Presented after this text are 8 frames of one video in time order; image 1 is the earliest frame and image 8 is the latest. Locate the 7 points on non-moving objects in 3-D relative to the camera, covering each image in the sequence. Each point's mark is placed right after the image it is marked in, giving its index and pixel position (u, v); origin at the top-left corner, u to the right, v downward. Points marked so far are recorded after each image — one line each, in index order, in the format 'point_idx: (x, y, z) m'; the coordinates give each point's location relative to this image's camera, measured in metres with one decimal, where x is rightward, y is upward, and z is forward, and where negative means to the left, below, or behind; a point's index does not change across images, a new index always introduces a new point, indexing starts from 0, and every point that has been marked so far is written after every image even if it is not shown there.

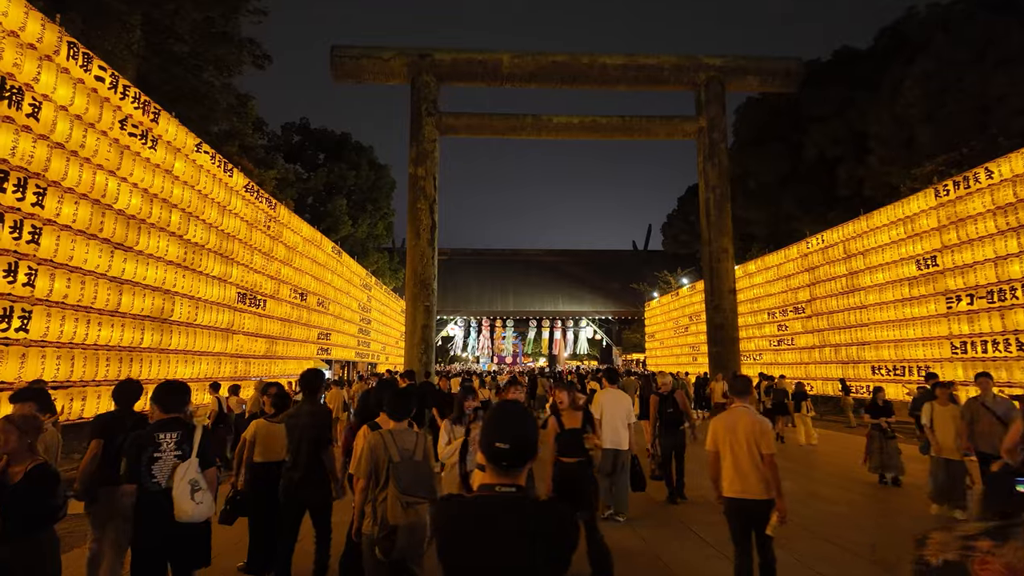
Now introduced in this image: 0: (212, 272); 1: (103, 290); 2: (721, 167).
0: (-5.2, +0.3, +10.3) m
1: (-5.1, 0.0, +7.4) m
2: (+5.4, +3.1, +15.2) m
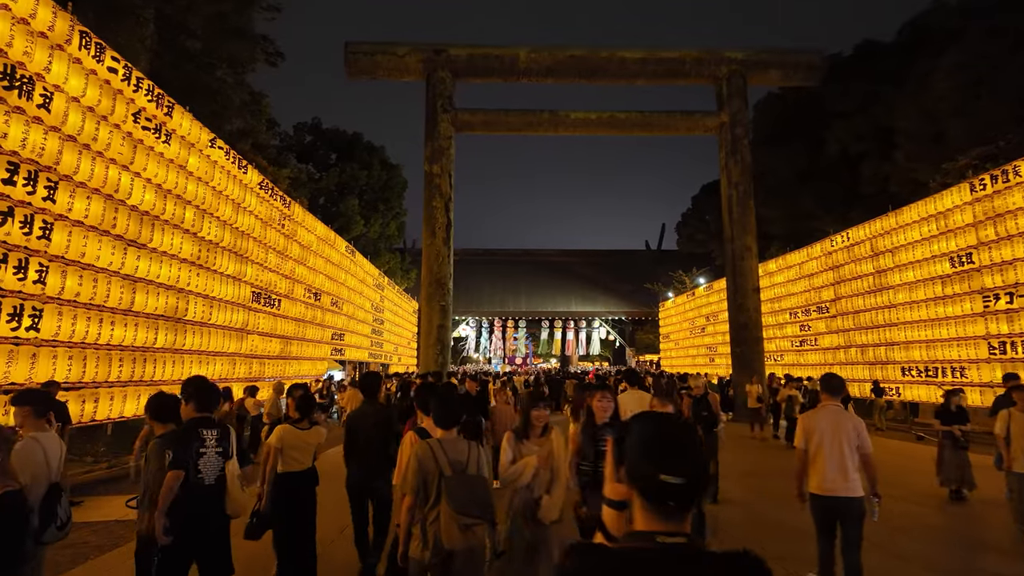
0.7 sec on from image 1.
0: (-4.9, +0.3, +10.1) m
1: (-4.8, 0.0, +7.2) m
2: (+5.8, +3.1, +14.8) m
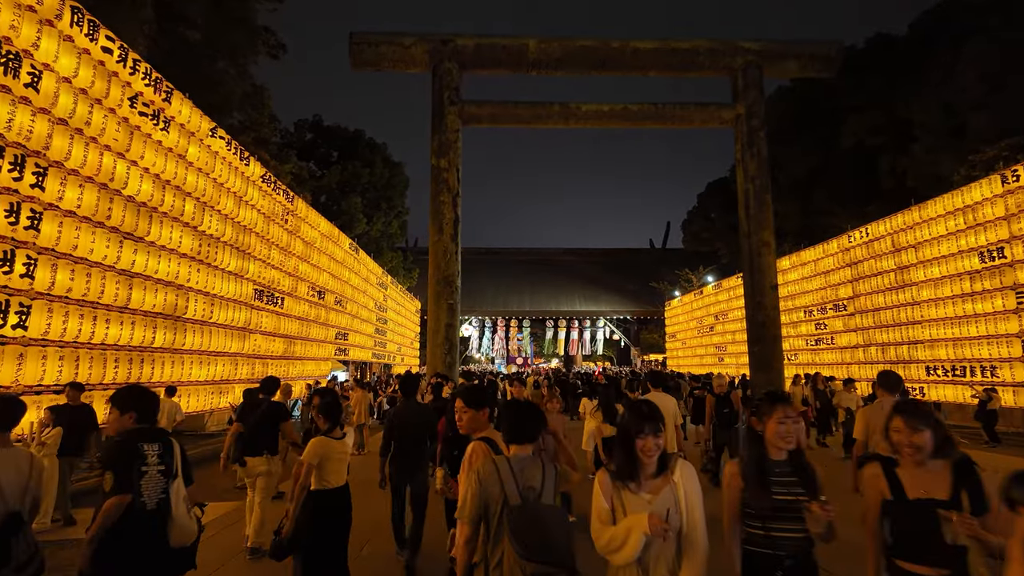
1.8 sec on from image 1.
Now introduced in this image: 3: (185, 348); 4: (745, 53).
0: (-4.6, +0.3, +9.6) m
1: (-4.6, +0.1, +6.7) m
2: (+6.0, +3.2, +14.3) m
3: (-4.6, -0.9, +8.3) m
4: (+5.6, +5.7, +14.4) m
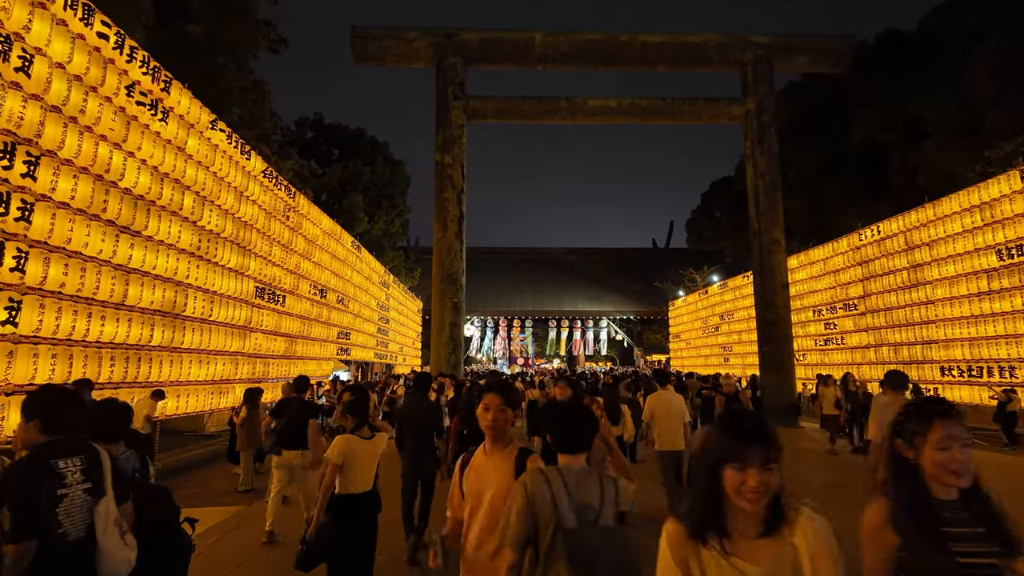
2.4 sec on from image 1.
0: (-4.5, +0.4, +9.3) m
1: (-4.4, +0.1, +6.4) m
2: (+6.2, +3.2, +14.1) m
3: (-4.5, -0.8, +8.1) m
4: (+5.8, +5.8, +14.1) m
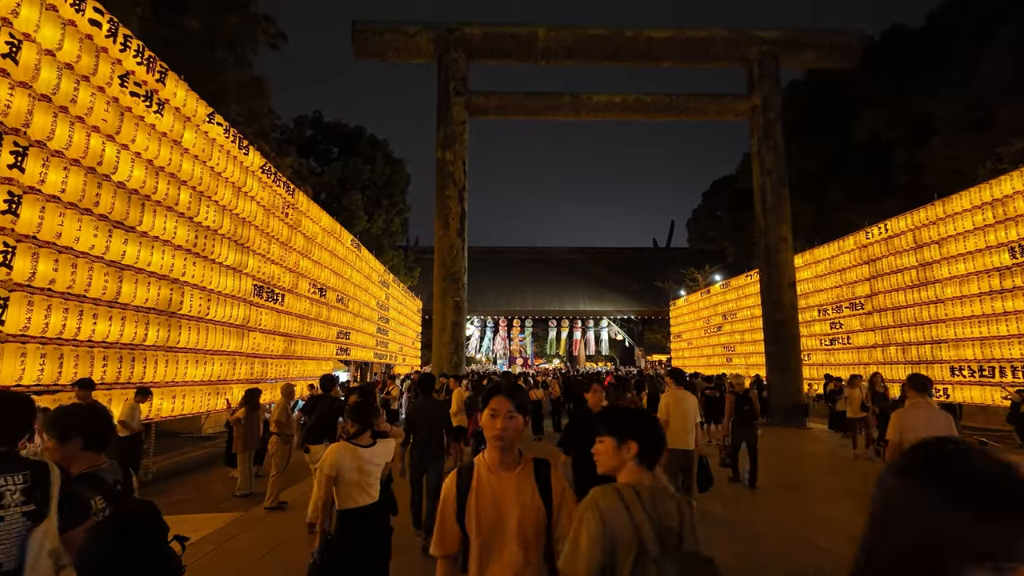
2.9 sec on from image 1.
0: (-4.4, +0.4, +9.1) m
1: (-4.3, +0.1, +6.2) m
2: (+6.2, +3.2, +13.9) m
3: (-4.4, -0.8, +7.9) m
4: (+5.8, +5.8, +13.9) m
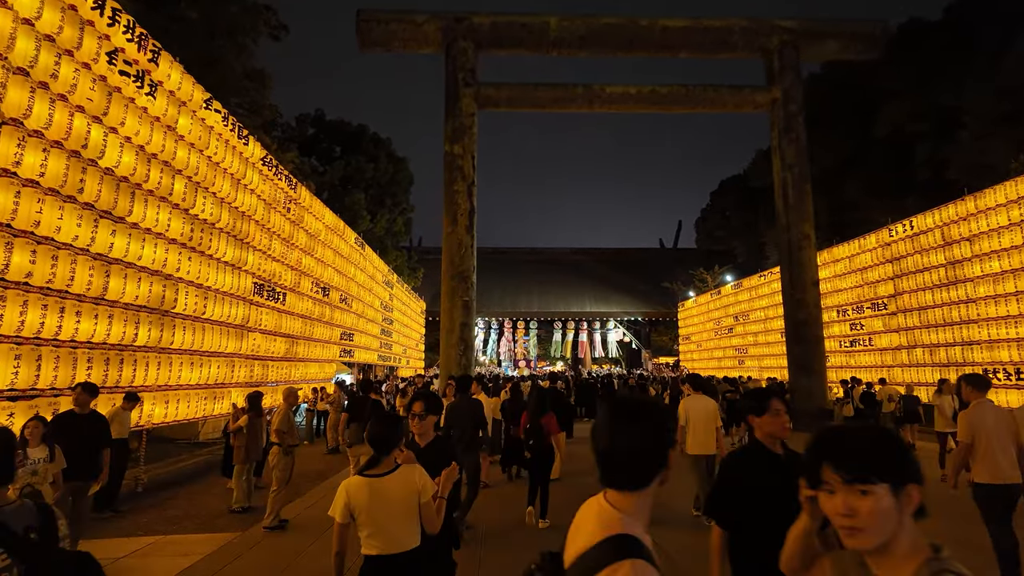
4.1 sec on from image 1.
0: (-4.2, +0.5, +8.6) m
1: (-4.1, +0.2, +5.7) m
2: (+6.5, +3.3, +13.3) m
3: (-4.2, -0.7, +7.3) m
4: (+6.1, +5.8, +13.4) m
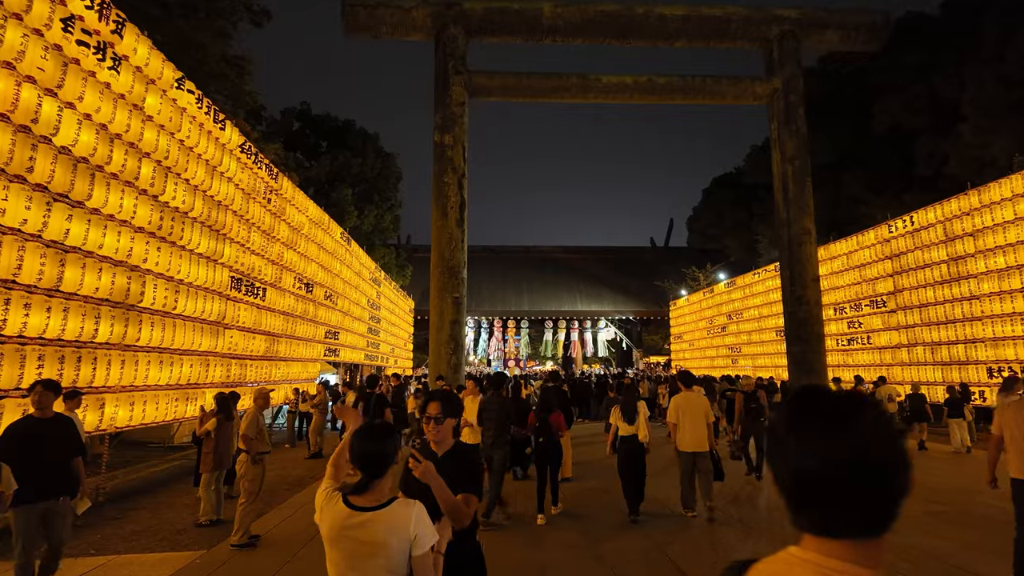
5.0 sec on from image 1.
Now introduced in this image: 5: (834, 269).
0: (-4.3, +0.5, +8.0) m
1: (-4.1, +0.3, +5.1) m
2: (+6.3, +3.3, +13.0) m
3: (-4.3, -0.6, +6.8) m
4: (+5.9, +5.9, +13.0) m
5: (+9.0, +0.5, +16.5) m
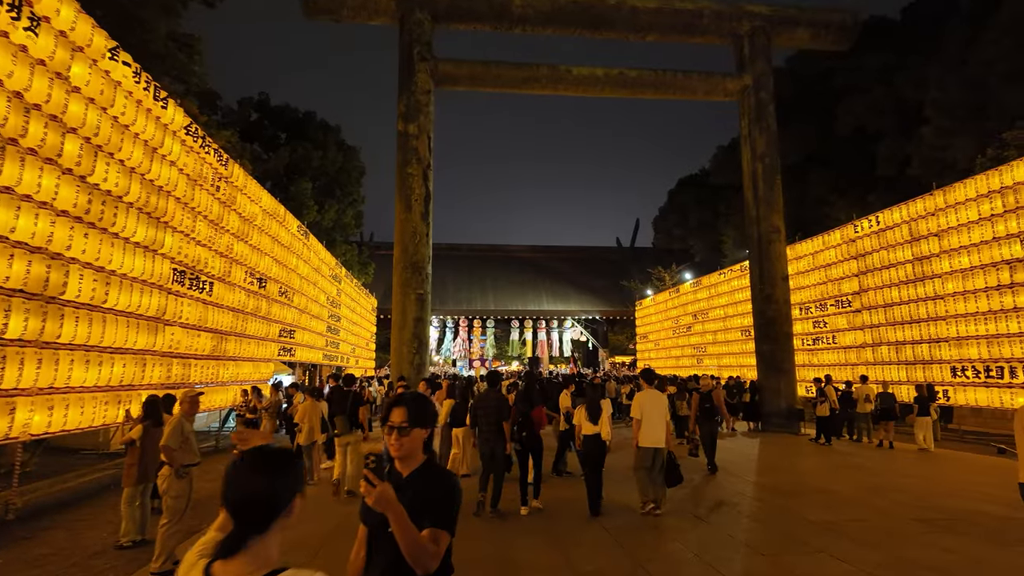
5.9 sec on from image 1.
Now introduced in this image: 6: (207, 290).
0: (-4.7, +0.6, +7.3) m
1: (-4.4, +0.4, +4.4) m
2: (+5.6, +3.4, +12.9) m
3: (-4.6, -0.5, +6.0) m
4: (+5.2, +5.9, +12.9) m
5: (+8.1, +0.5, +16.5) m
6: (-4.9, 0.0, +9.4) m
